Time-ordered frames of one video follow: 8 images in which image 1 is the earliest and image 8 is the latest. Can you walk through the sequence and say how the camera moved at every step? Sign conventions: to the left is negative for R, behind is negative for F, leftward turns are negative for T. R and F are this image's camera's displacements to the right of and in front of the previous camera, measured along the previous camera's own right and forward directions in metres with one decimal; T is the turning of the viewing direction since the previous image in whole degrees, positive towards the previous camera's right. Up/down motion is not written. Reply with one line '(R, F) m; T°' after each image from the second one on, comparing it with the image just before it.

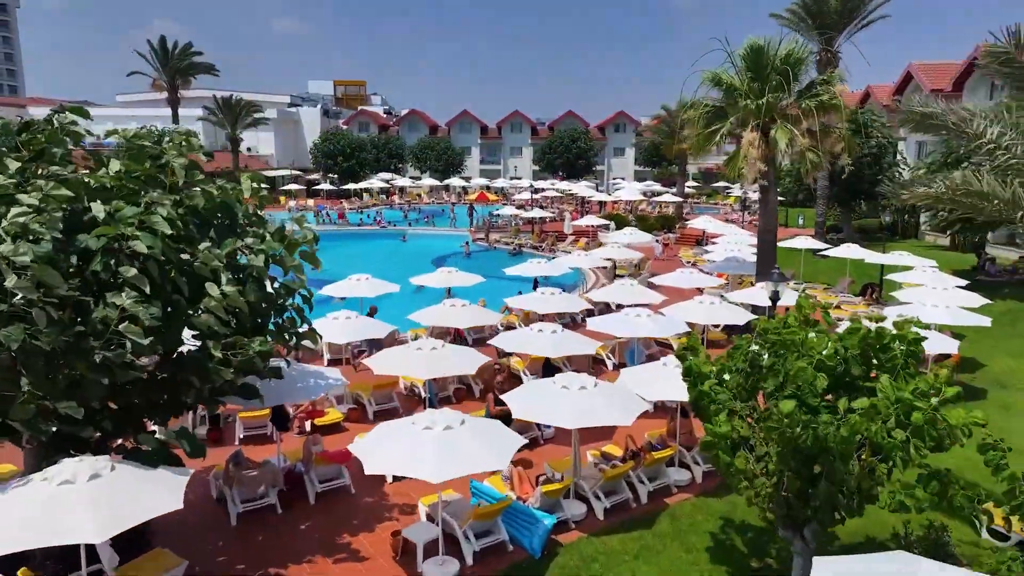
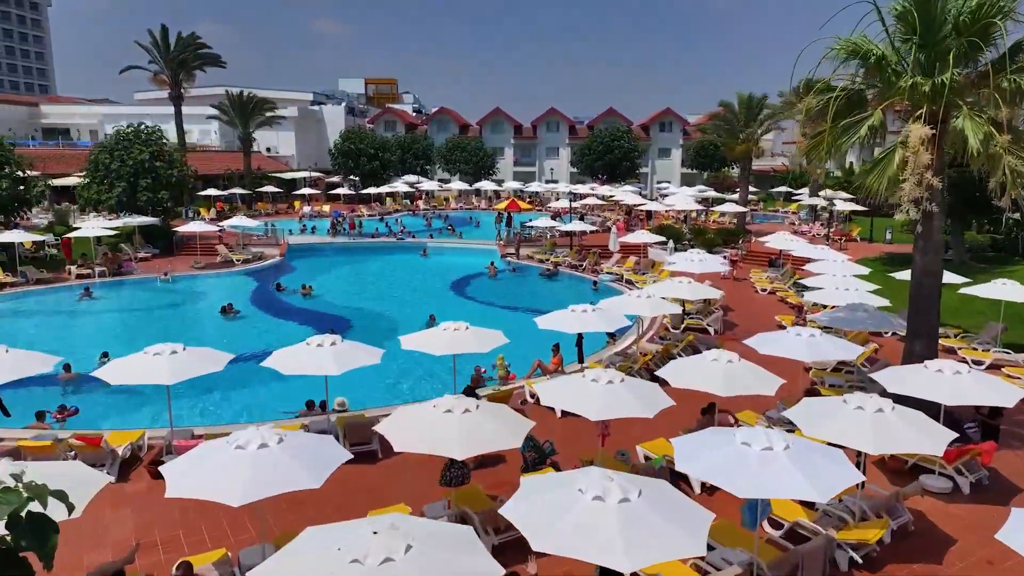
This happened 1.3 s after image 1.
(0.0, +5.2) m; -3°
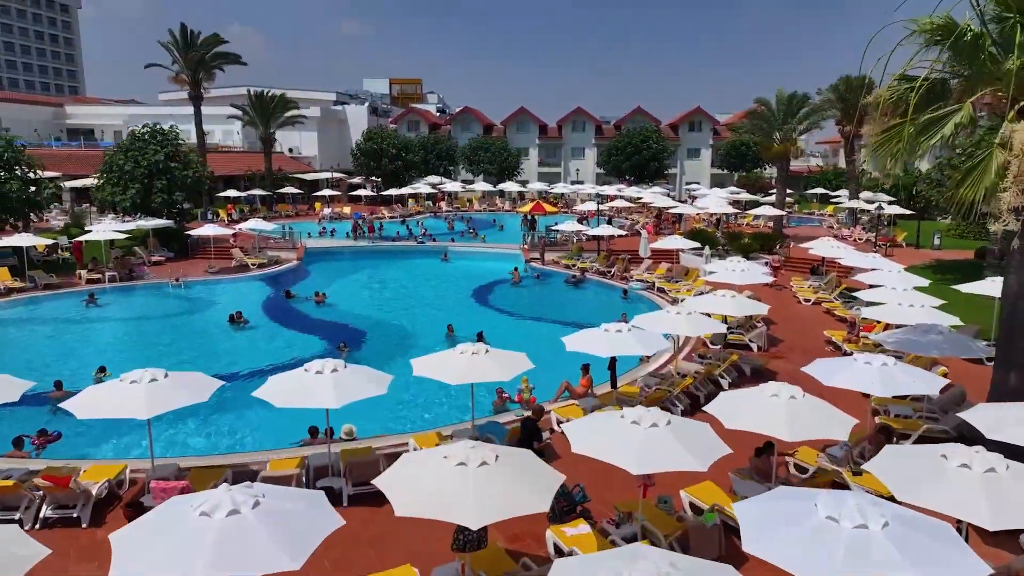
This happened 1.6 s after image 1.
(0.0, +1.4) m; -2°
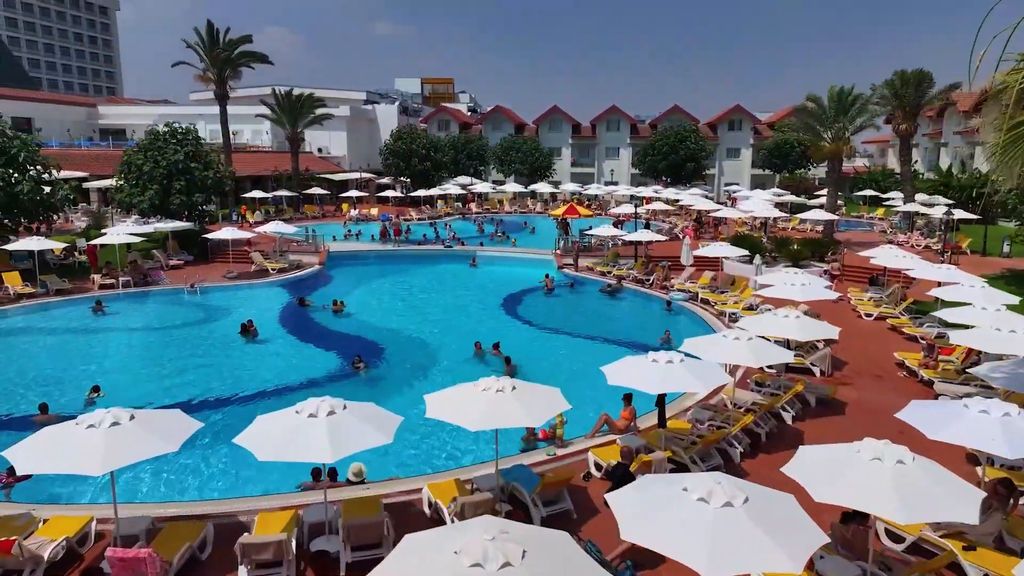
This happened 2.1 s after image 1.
(0.0, +1.7) m; -3°
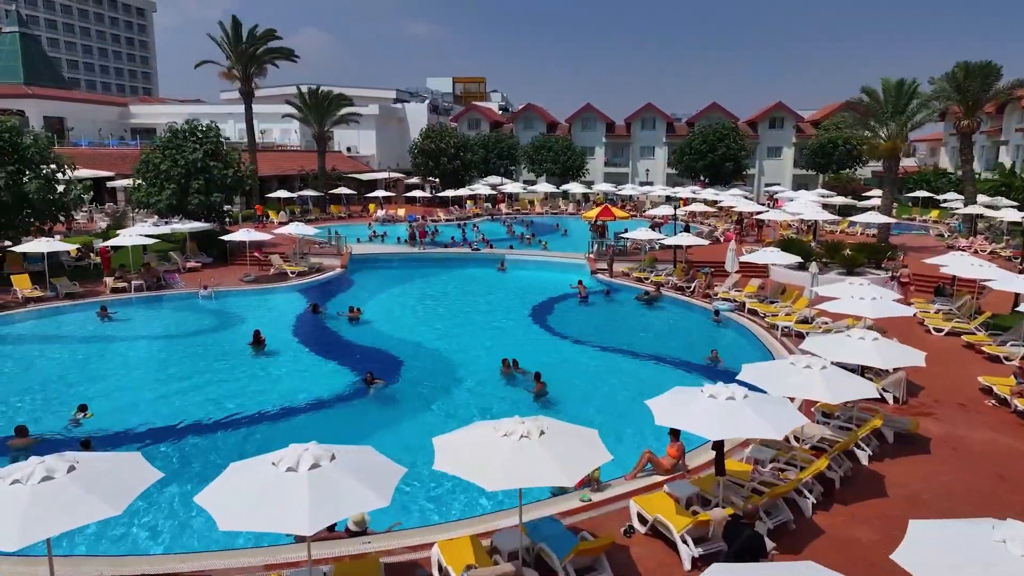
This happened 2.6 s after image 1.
(0.0, +1.6) m; -3°
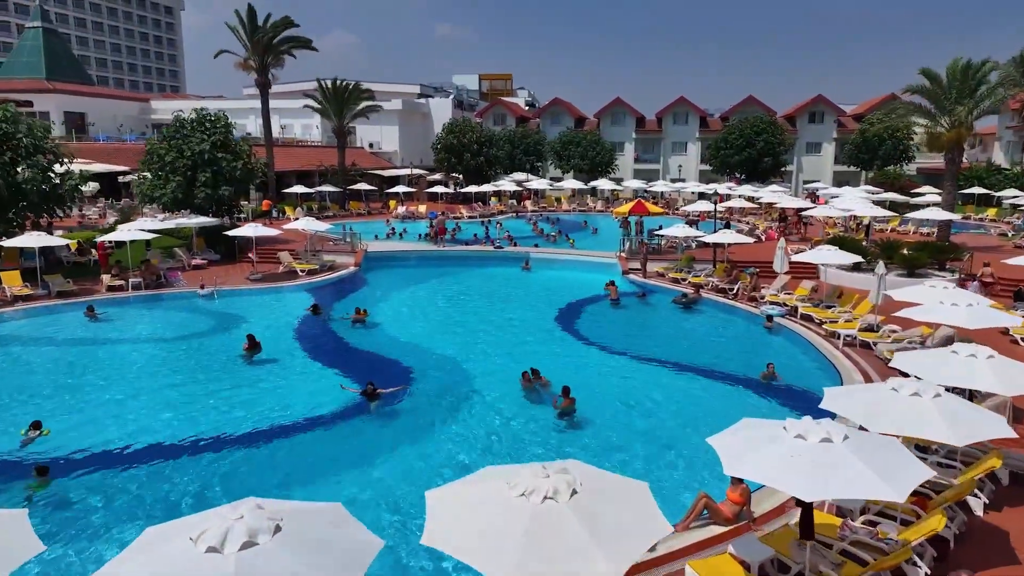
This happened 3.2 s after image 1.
(0.0, +2.0) m; -2°
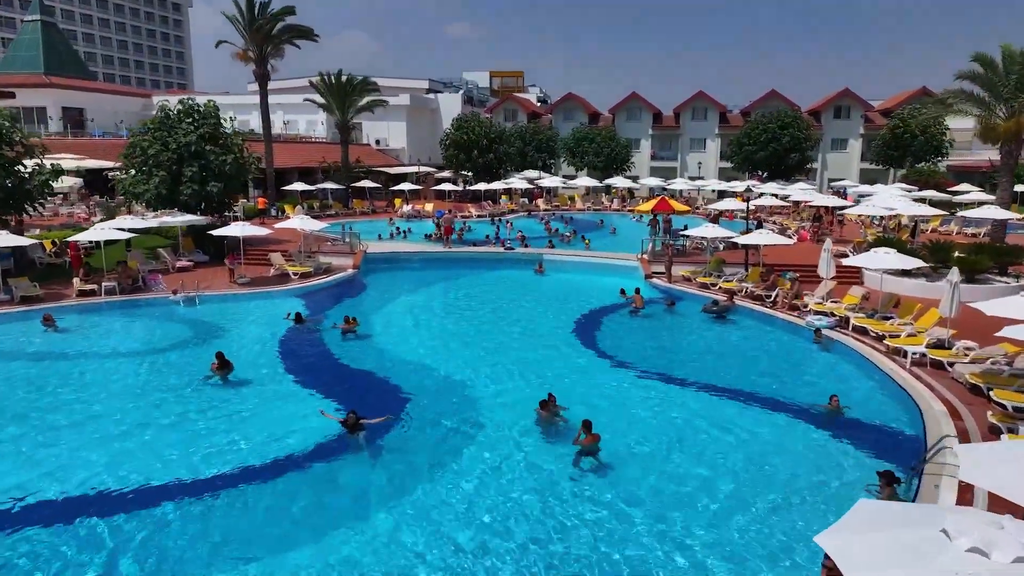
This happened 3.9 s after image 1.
(0.0, +2.2) m; -1°
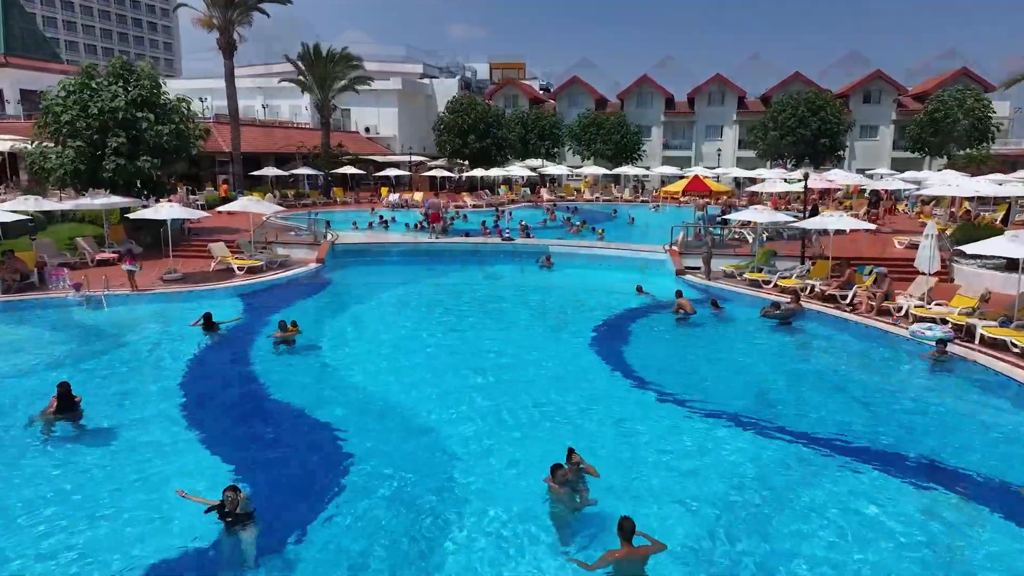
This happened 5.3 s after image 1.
(0.0, +4.6) m; 0°
